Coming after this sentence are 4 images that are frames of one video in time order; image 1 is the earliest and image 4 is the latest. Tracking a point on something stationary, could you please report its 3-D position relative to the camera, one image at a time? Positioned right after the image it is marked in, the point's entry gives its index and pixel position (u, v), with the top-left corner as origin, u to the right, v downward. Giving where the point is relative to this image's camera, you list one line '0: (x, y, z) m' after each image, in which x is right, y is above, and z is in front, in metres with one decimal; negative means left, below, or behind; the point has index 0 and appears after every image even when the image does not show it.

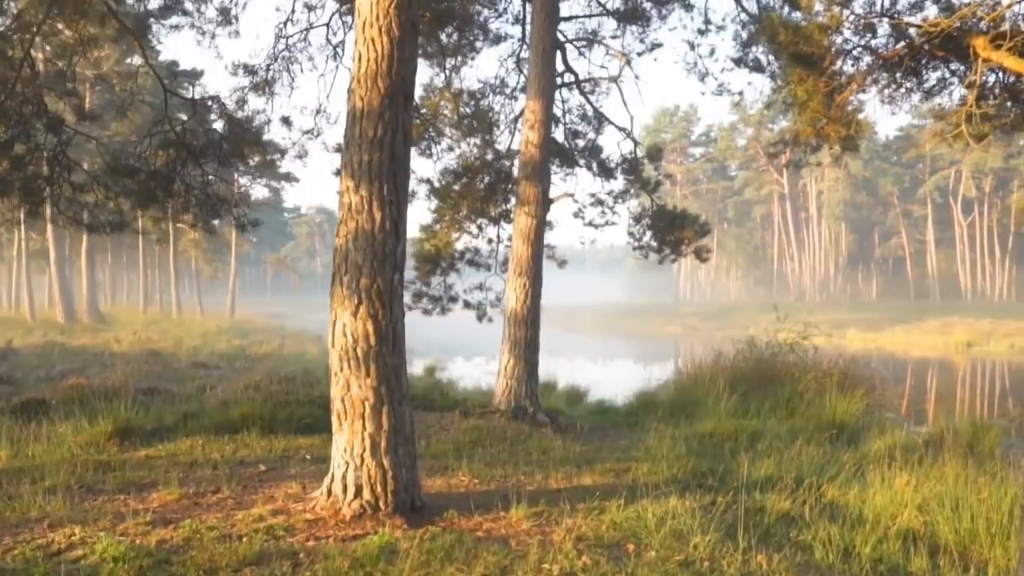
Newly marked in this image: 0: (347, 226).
0: (-0.9, +0.3, +4.6) m
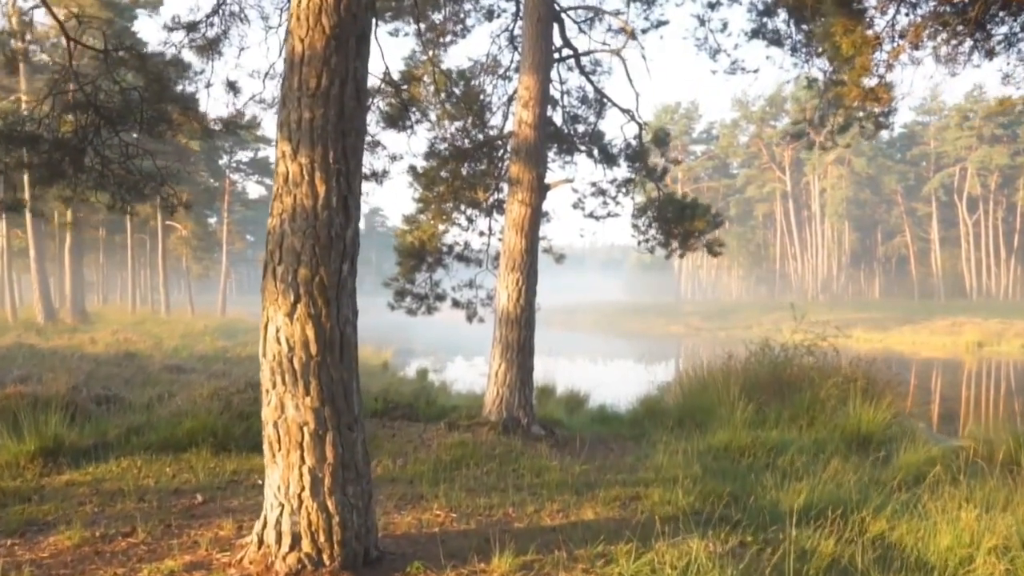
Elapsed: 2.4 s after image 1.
0: (-1.0, +0.4, +3.6) m
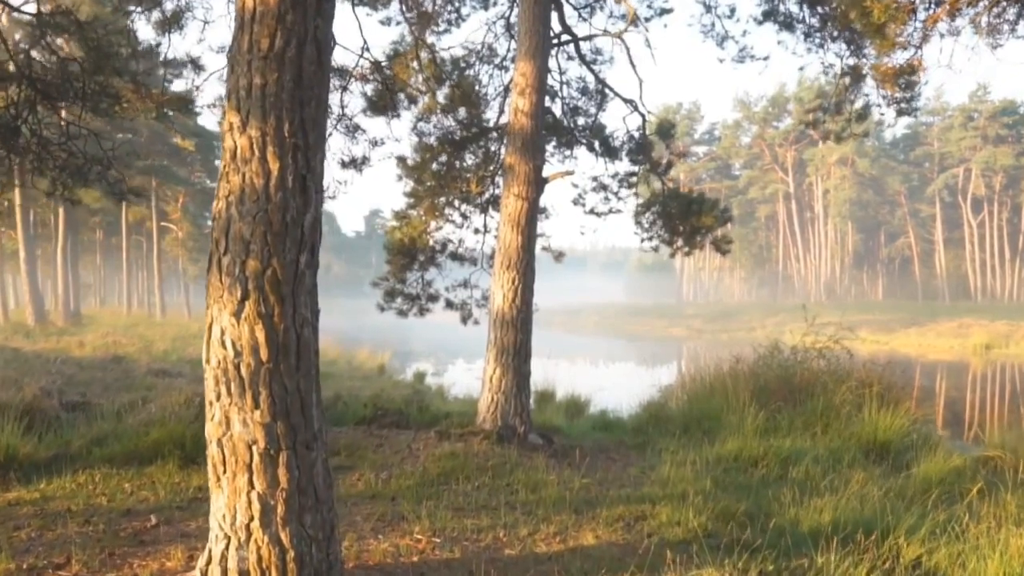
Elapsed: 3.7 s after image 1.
0: (-1.1, +0.4, +3.1) m
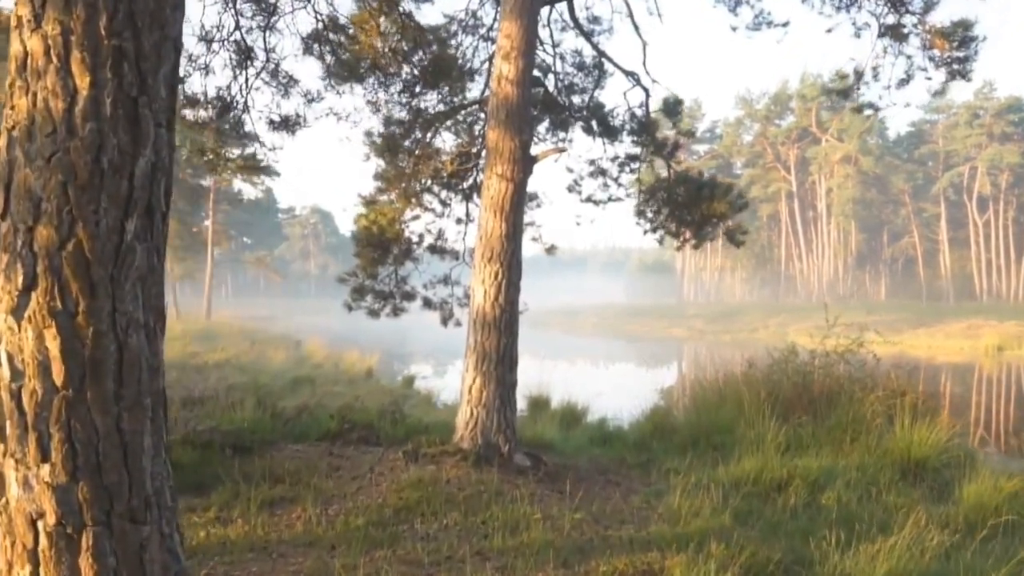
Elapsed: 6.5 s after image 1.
0: (-1.2, +0.4, +2.0) m
